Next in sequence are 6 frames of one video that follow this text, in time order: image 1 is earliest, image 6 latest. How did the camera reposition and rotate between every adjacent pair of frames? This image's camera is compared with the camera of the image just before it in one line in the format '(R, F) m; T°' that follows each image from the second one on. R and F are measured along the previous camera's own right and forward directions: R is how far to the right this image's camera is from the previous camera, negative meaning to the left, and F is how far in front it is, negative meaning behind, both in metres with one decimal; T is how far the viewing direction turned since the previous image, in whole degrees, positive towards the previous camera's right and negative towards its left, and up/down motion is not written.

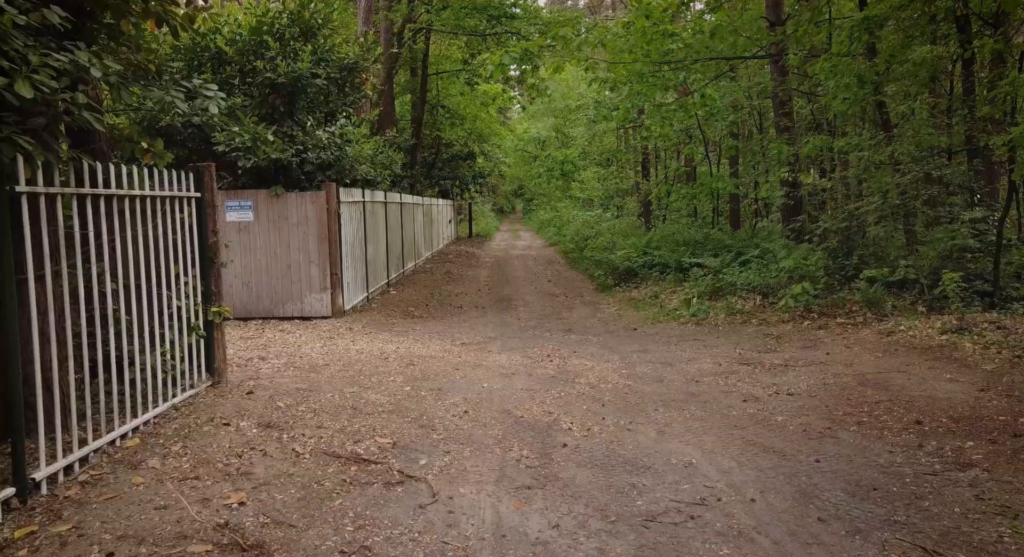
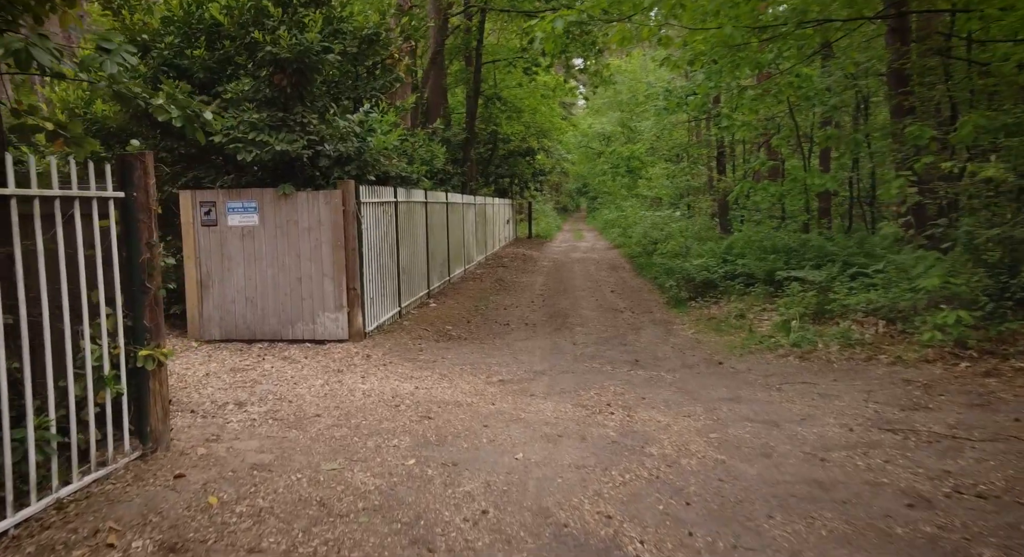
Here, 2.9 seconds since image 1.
(+0.1, +2.0) m; -5°
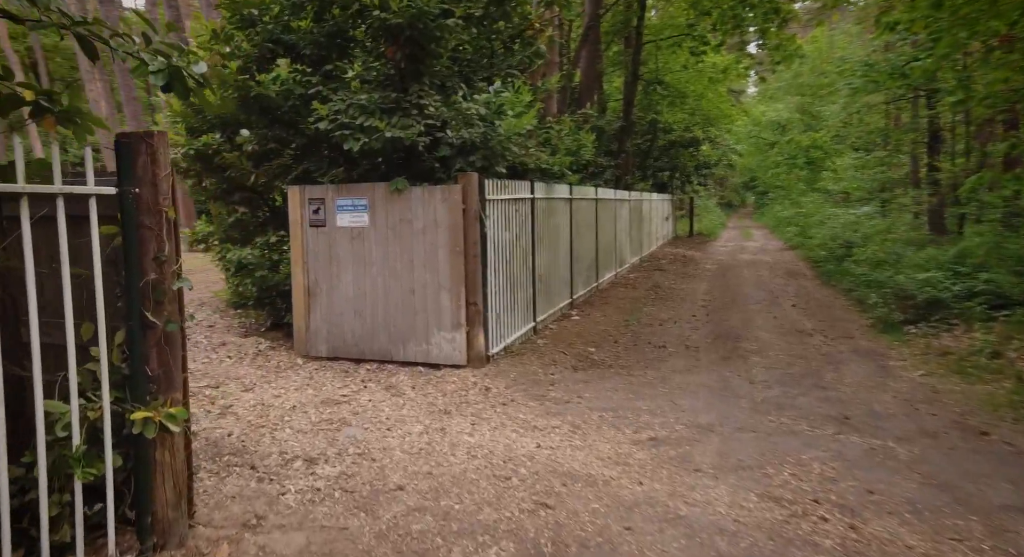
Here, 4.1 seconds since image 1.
(0.0, +1.8) m; -12°
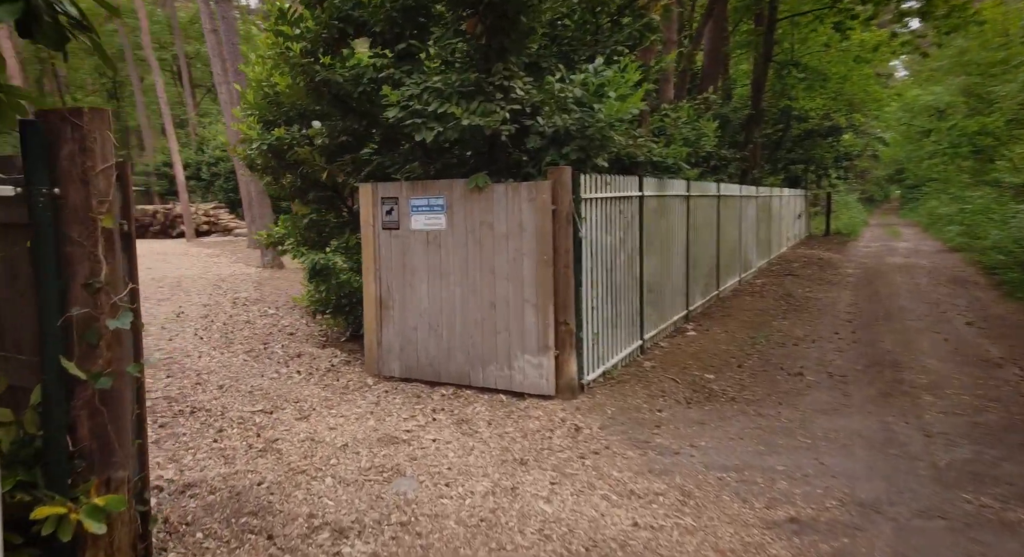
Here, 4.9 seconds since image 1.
(+0.1, +1.3) m; -9°
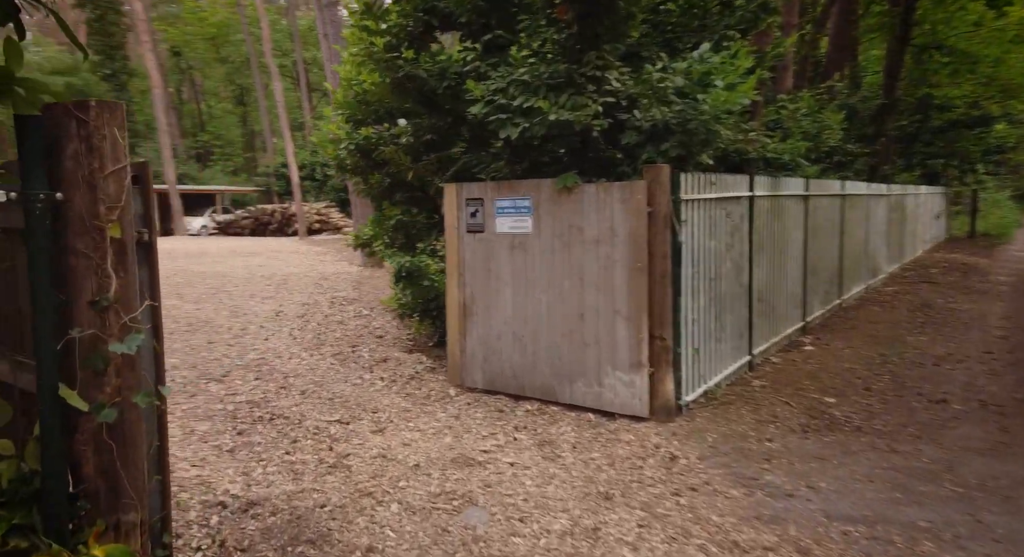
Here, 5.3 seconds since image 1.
(+0.1, +0.5) m; -8°
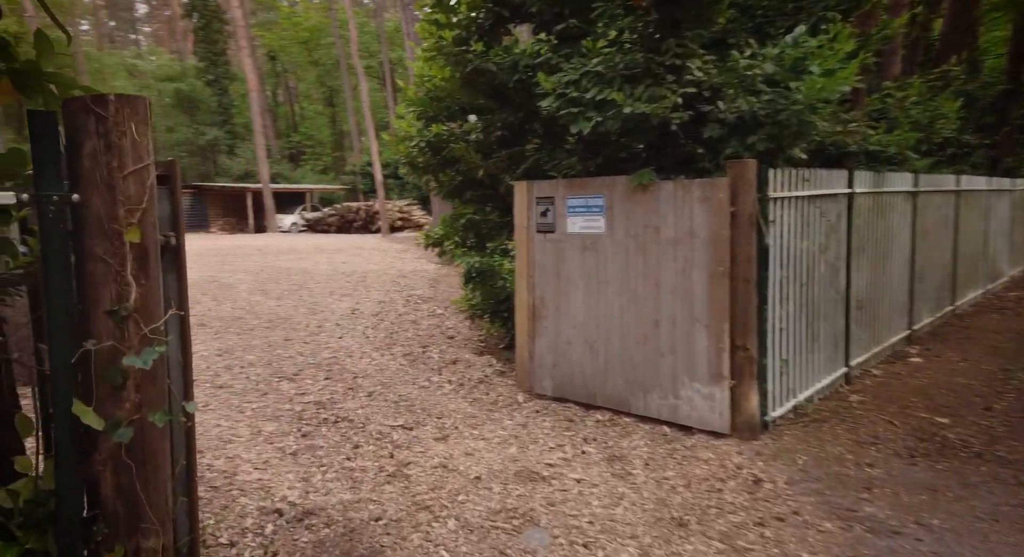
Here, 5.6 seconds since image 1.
(+0.1, +0.3) m; -6°
